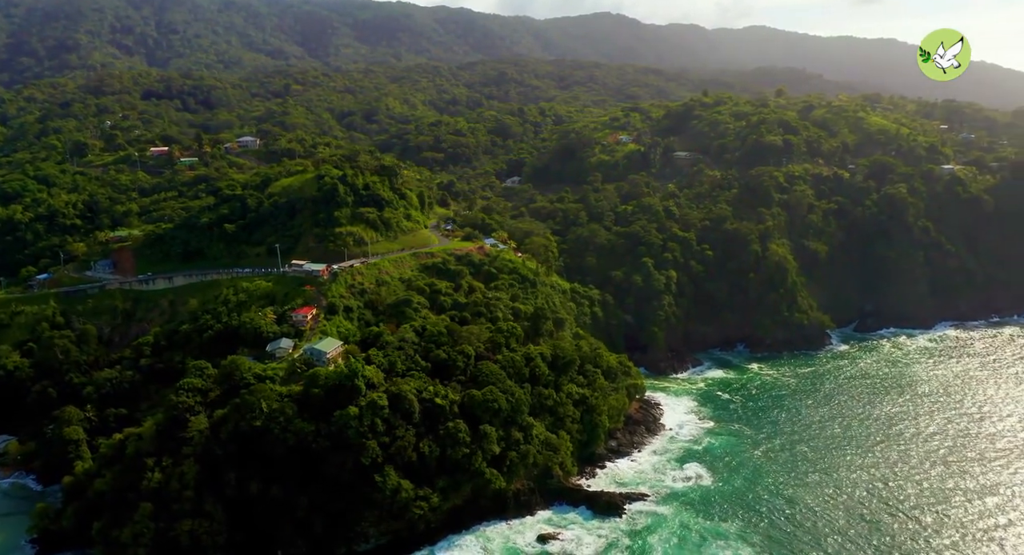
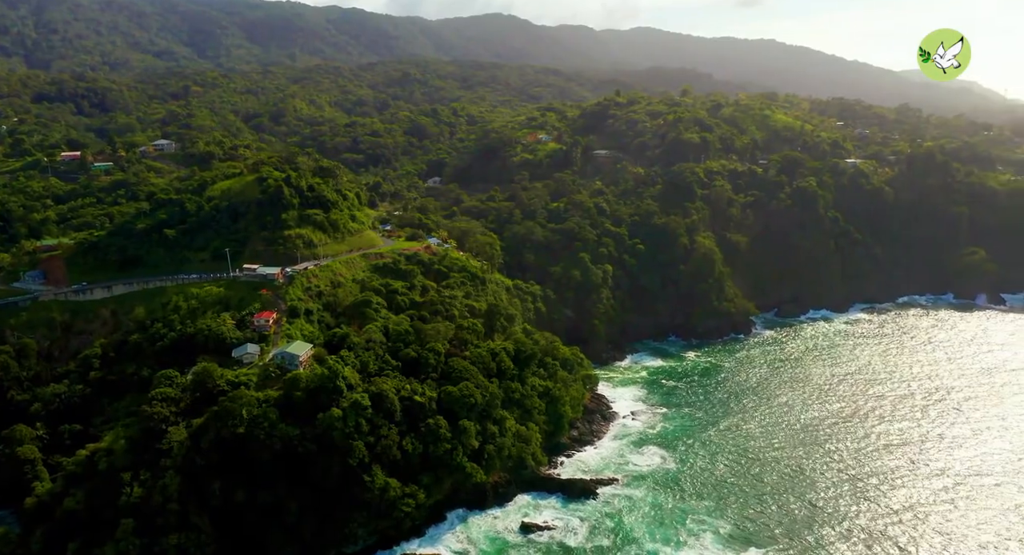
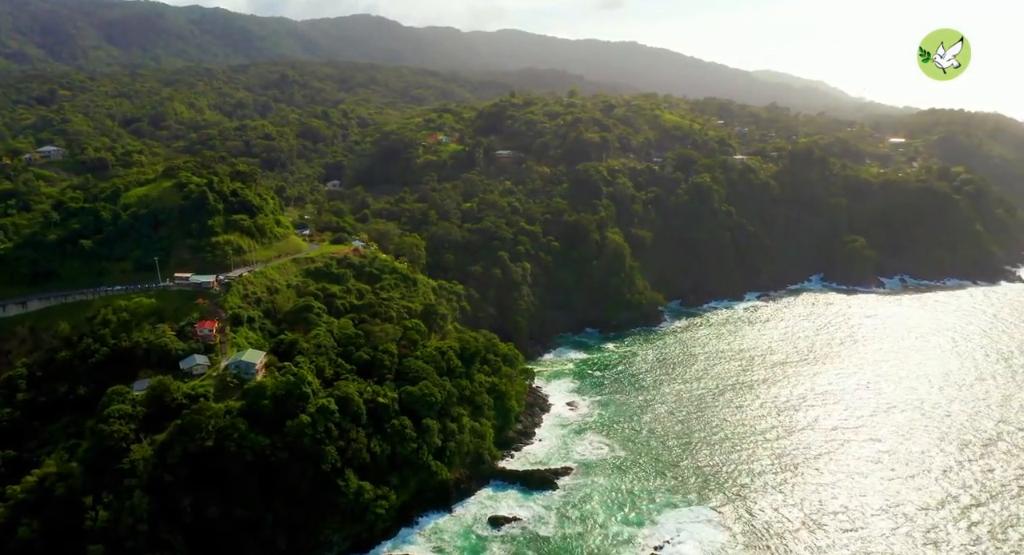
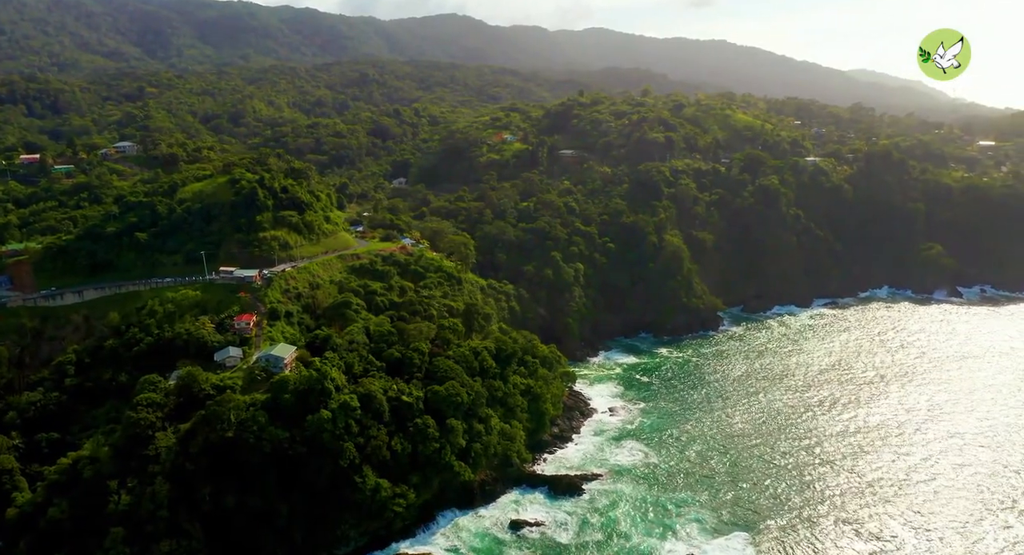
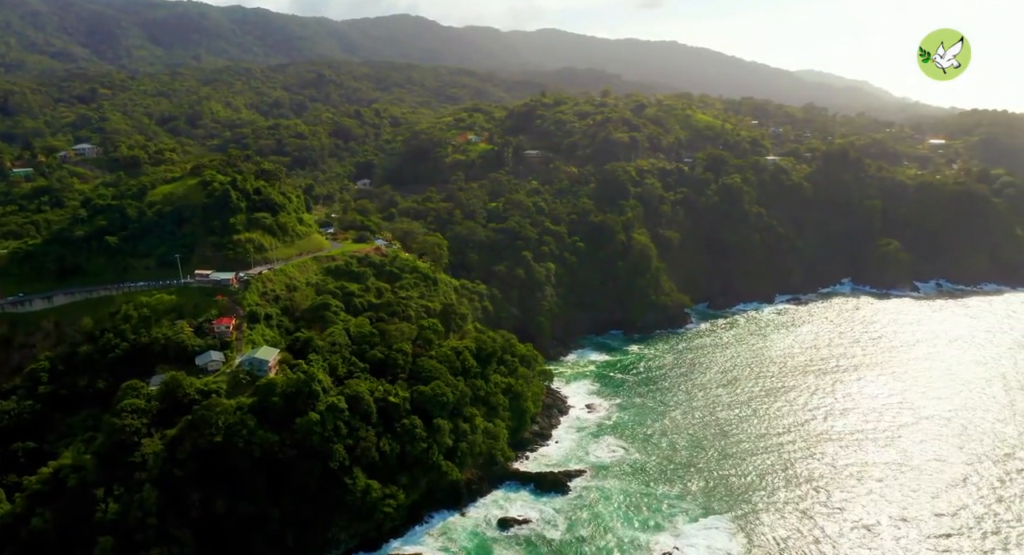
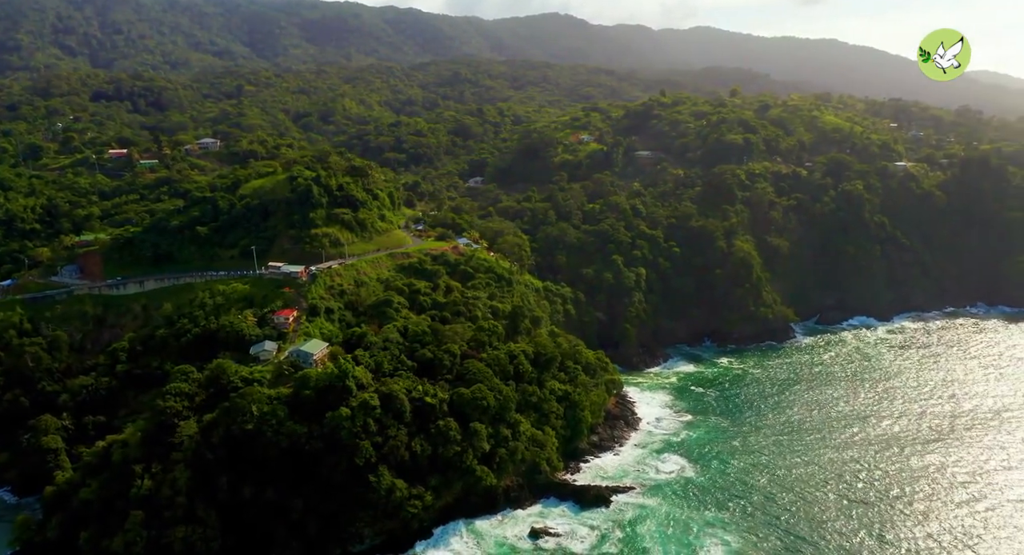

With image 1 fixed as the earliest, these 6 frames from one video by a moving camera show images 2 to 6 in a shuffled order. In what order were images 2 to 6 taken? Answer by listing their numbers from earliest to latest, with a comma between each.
6, 2, 4, 5, 3
